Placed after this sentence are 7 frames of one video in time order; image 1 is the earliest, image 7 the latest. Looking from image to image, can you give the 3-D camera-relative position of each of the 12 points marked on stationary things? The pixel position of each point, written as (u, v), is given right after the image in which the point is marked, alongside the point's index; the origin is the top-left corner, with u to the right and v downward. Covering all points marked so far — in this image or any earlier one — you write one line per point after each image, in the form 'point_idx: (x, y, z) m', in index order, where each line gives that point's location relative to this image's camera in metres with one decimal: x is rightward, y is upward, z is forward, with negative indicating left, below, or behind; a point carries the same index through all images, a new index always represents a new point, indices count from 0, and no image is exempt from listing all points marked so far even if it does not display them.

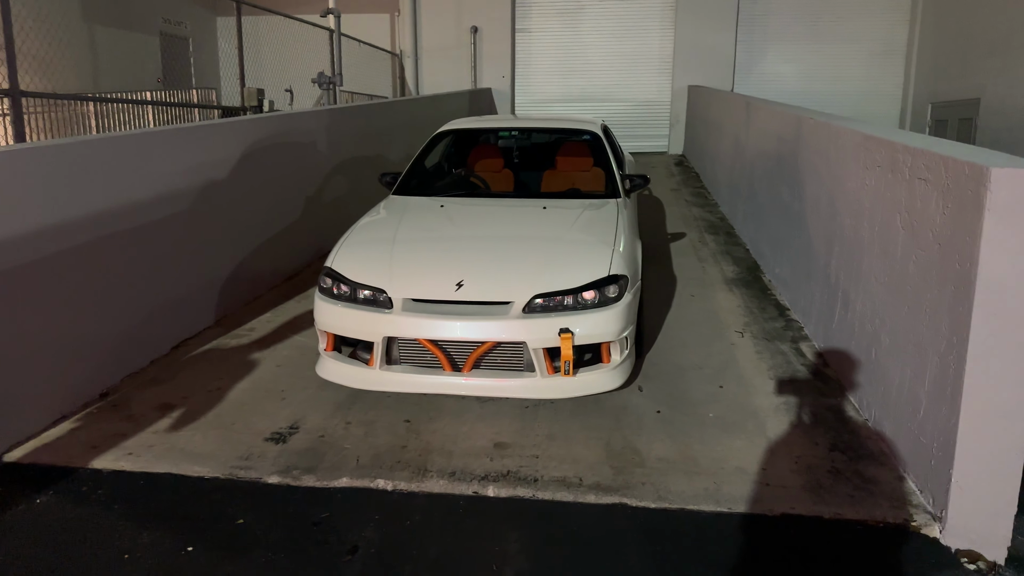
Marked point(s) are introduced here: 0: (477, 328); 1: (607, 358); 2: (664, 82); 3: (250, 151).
0: (-0.2, -0.2, +3.5) m
1: (+0.5, -0.4, +3.7) m
2: (+3.0, +4.0, +14.6) m
3: (-1.9, +1.0, +5.6) m
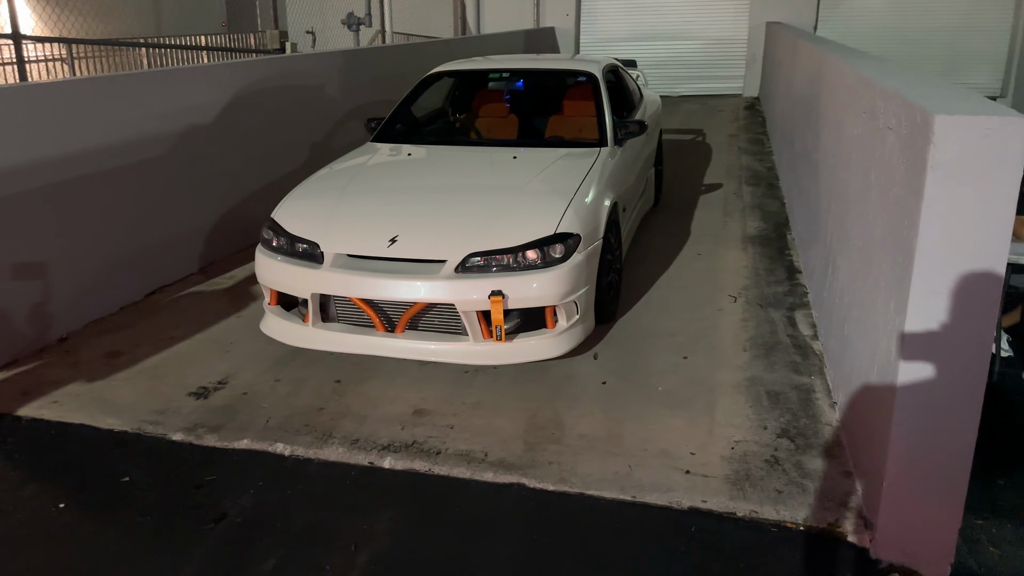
0: (-0.5, 0.0, +3.3) m
1: (+0.2, -0.2, +3.5) m
2: (+4.1, +4.9, +13.6) m
3: (-1.9, +1.4, +5.5) m
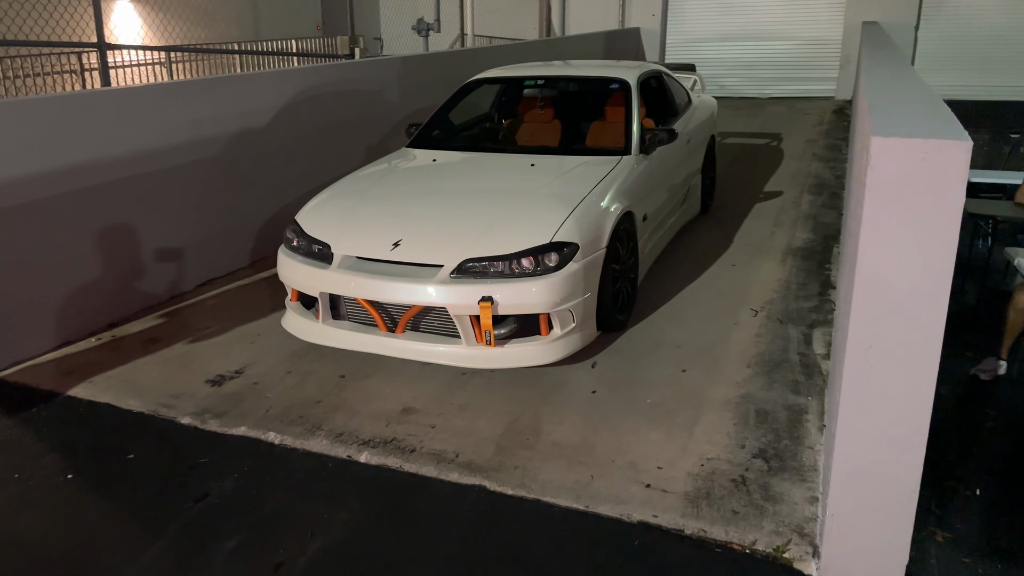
0: (-0.5, 0.0, +3.4) m
1: (+0.2, -0.2, +3.5) m
2: (+5.6, +4.7, +13.0) m
3: (-1.6, +1.4, +5.8) m
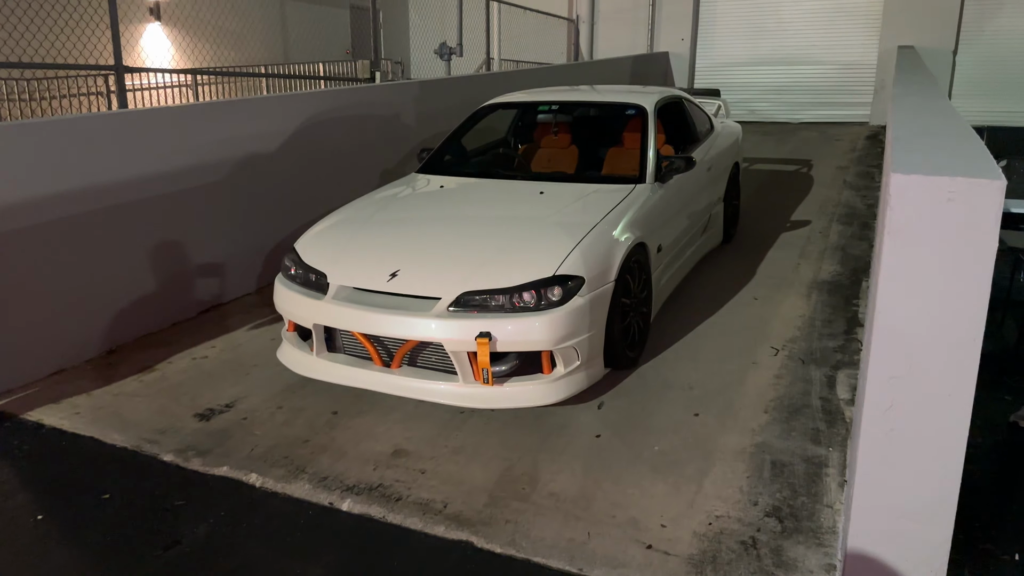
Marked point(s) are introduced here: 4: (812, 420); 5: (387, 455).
0: (-0.5, -0.2, +3.3) m
1: (+0.2, -0.4, +3.3) m
2: (+6.0, +4.2, +12.7) m
3: (-1.5, +1.2, +5.7) m
4: (+1.3, -0.6, +3.3) m
5: (-0.5, -0.7, +3.1) m
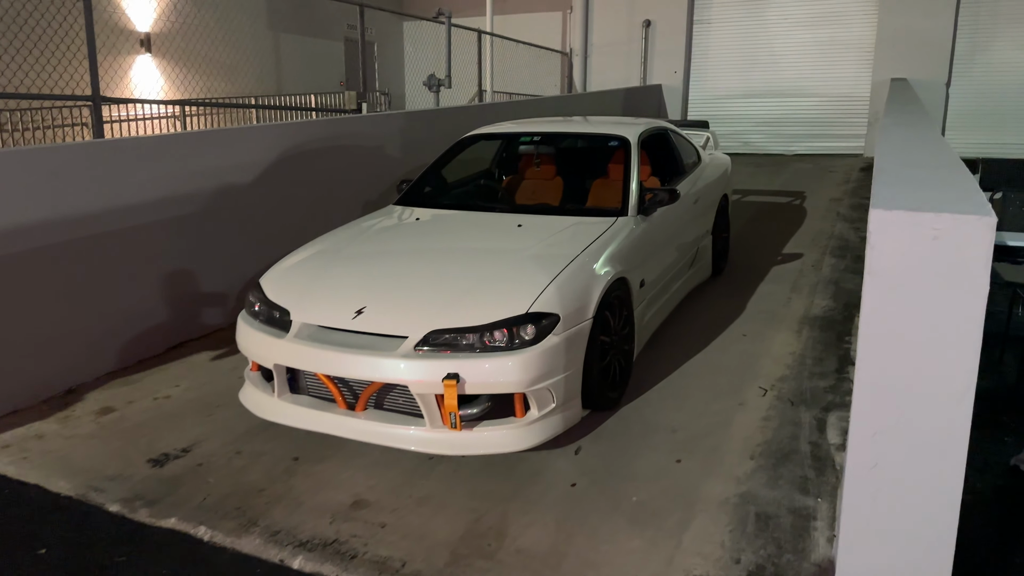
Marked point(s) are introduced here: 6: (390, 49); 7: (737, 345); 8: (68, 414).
0: (-0.6, -0.3, +3.1) m
1: (0.0, -0.5, +3.2) m
2: (+5.9, +3.6, +12.7) m
3: (-1.6, +1.0, +5.6) m
4: (+1.2, -0.7, +3.1) m
5: (-0.6, -0.8, +2.9) m
6: (-2.3, +4.4, +14.0) m
7: (+1.4, -0.3, +4.5) m
8: (-2.3, -0.6, +3.8) m
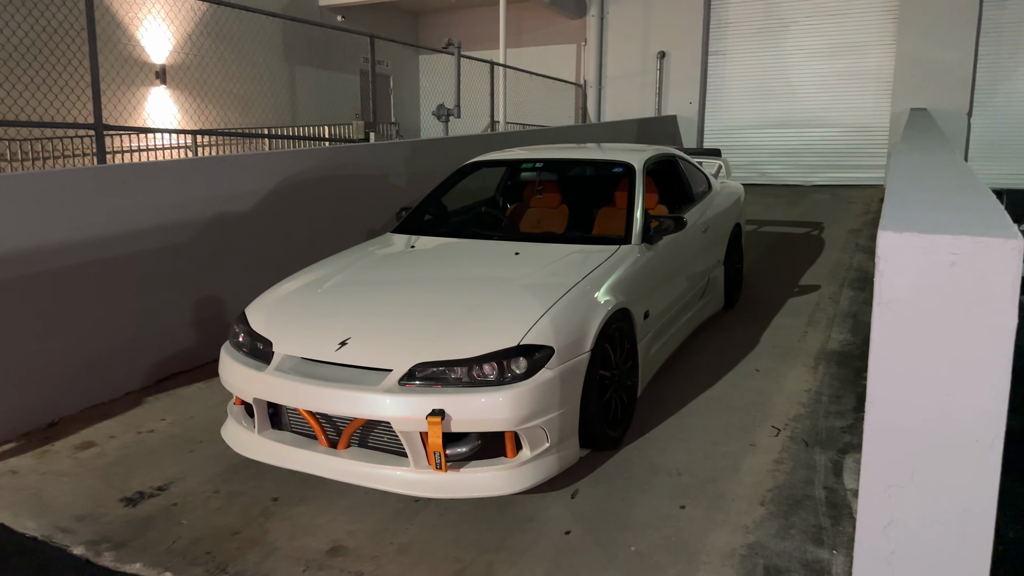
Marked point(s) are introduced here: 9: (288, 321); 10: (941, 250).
0: (-0.7, -0.4, +2.9) m
1: (0.0, -0.6, +3.0) m
2: (+6.1, +3.1, +12.5) m
3: (-1.6, +0.8, +5.5) m
4: (+1.2, -0.9, +2.9) m
5: (-0.7, -1.0, +2.7) m
6: (-2.0, +3.9, +14.0) m
7: (+1.4, -0.5, +4.3) m
8: (-2.3, -0.8, +3.7) m
9: (-1.0, -0.1, +3.3) m
10: (+0.8, +0.1, +1.5) m
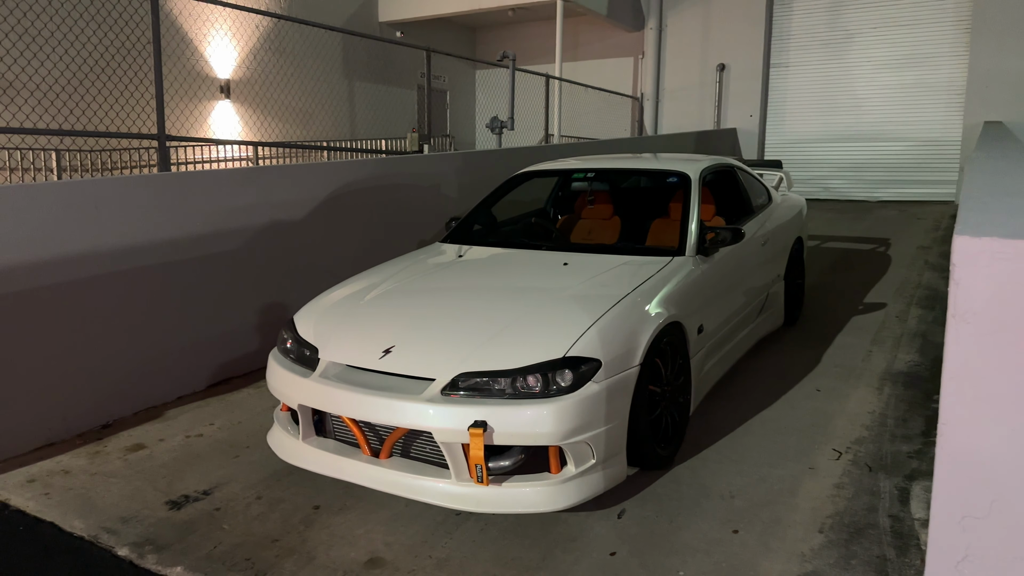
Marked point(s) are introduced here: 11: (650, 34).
0: (-0.5, -0.5, +2.9) m
1: (+0.2, -0.7, +2.9) m
2: (+7.0, +2.8, +12.1) m
3: (-1.2, +0.7, +5.5) m
4: (+1.3, -0.9, +2.7) m
5: (-0.5, -1.0, +2.7) m
6: (-0.9, +3.6, +14.2) m
7: (+1.6, -0.6, +4.1) m
8: (-2.1, -0.8, +3.7) m
9: (-0.8, -0.2, +3.3) m
10: (+0.9, +0.1, +1.3) m
11: (+2.6, +4.8, +14.3) m
